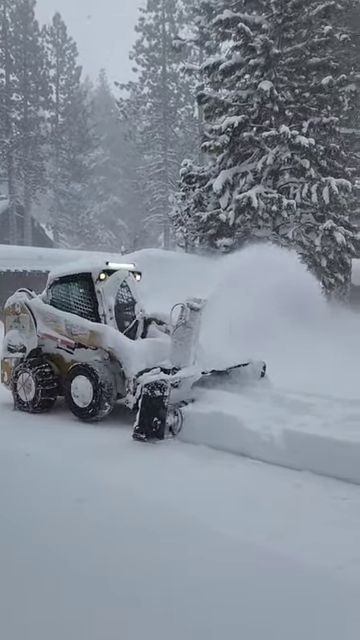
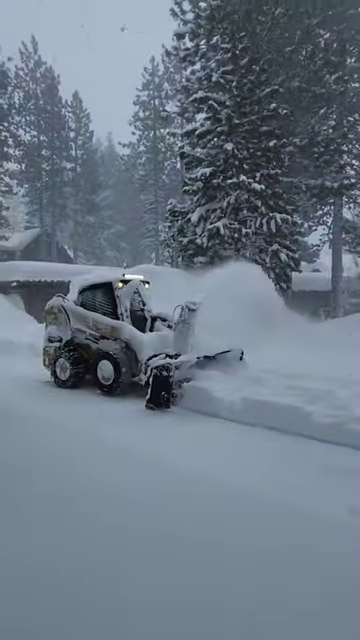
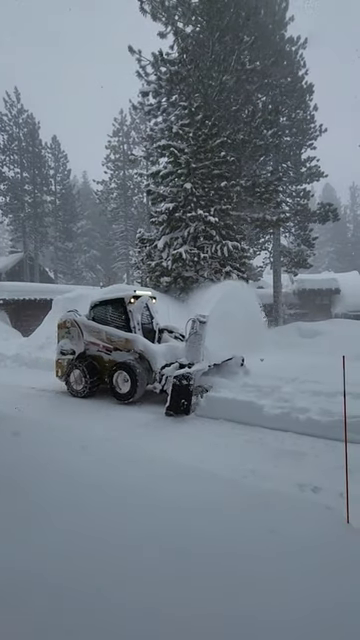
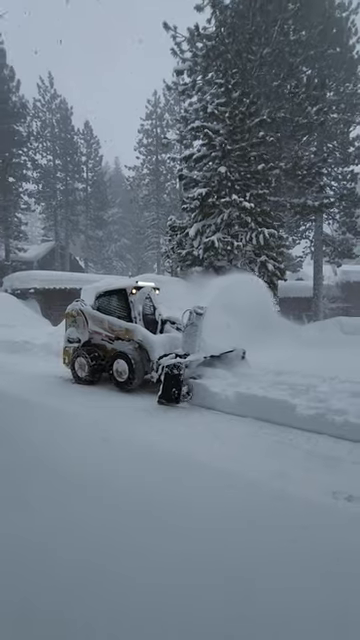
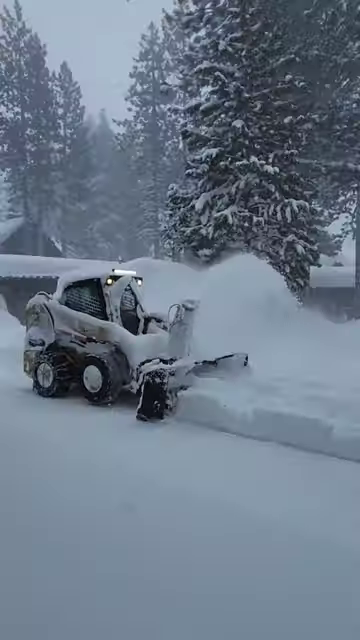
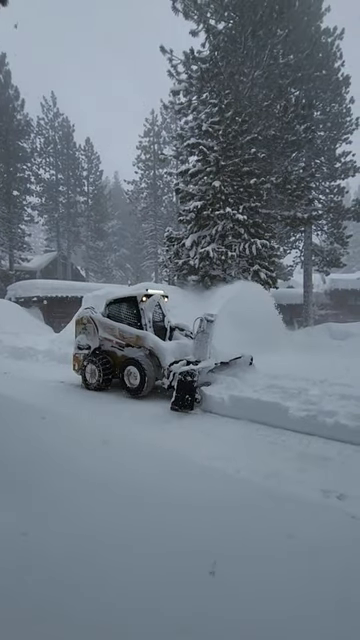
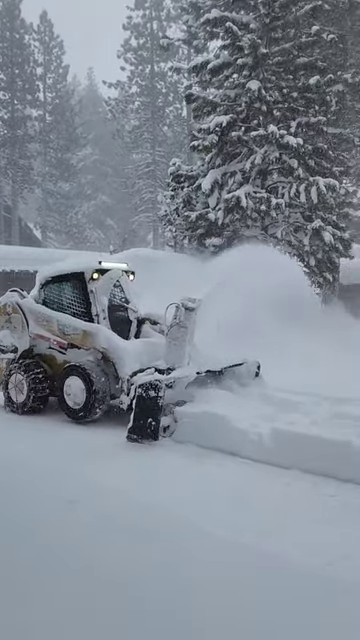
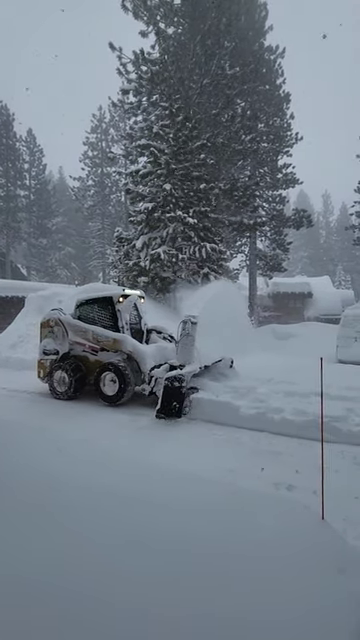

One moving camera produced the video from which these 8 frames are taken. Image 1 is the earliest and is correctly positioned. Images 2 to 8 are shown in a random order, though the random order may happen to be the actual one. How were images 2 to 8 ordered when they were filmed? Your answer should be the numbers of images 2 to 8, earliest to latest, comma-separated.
7, 5, 2, 4, 6, 3, 8
